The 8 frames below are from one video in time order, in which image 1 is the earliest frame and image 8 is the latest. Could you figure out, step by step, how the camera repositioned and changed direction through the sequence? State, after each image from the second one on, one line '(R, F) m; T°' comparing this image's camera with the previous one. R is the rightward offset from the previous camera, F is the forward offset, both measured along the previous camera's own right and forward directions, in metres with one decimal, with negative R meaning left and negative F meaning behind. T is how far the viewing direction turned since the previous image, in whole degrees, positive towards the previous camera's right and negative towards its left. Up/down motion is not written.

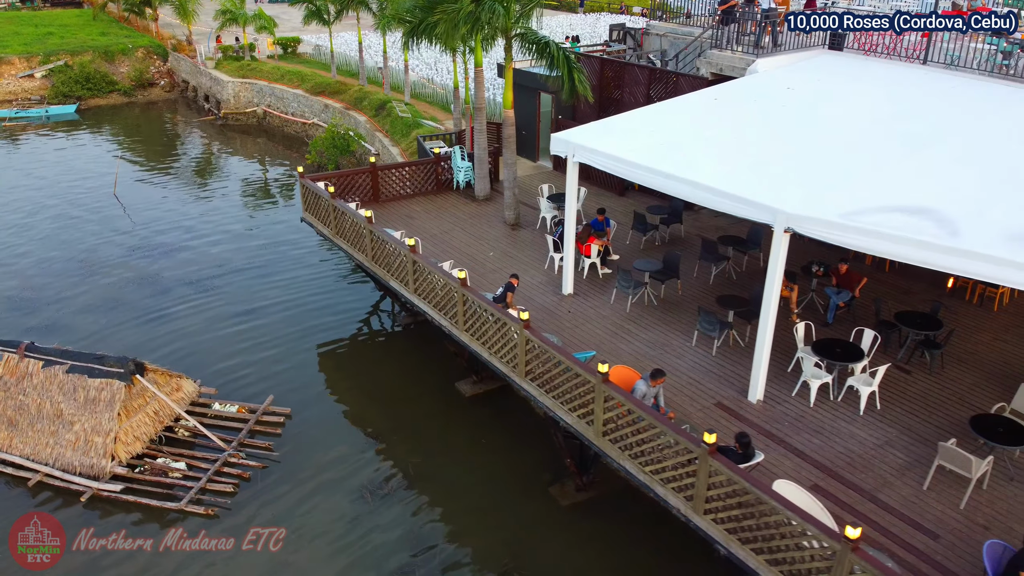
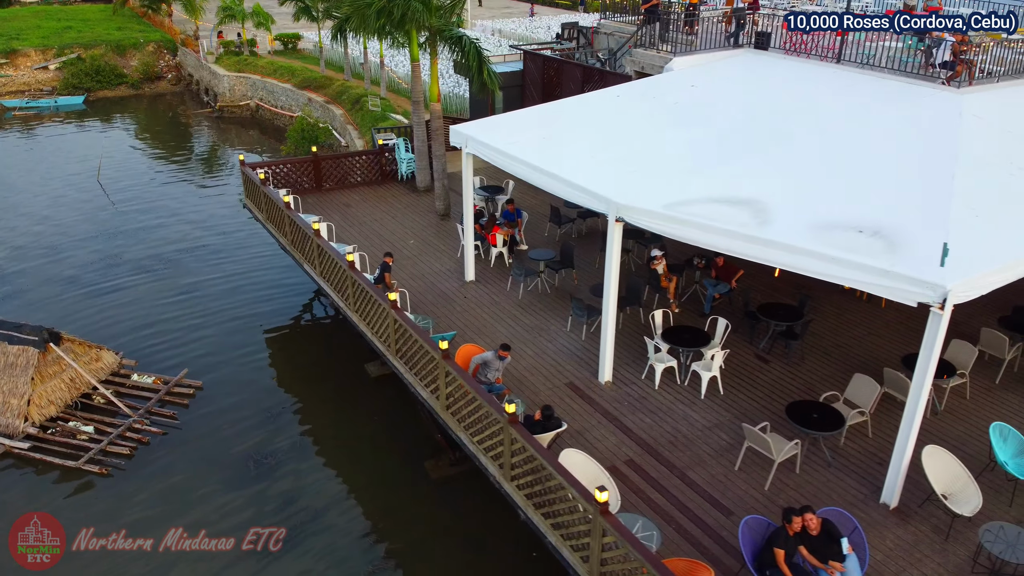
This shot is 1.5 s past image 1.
(+2.2, -0.4) m; -3°
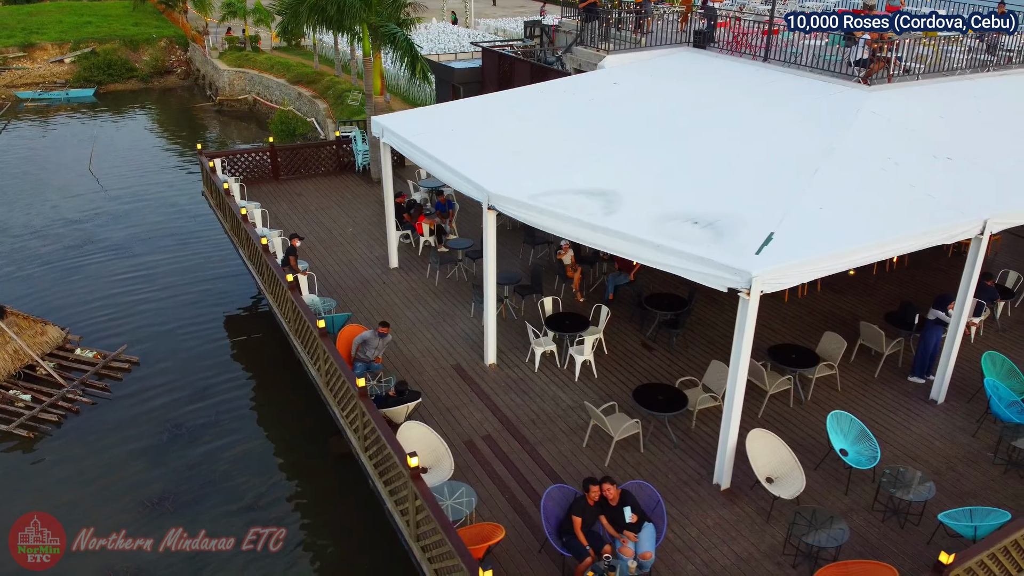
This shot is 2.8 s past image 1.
(+1.9, -0.4) m; -3°
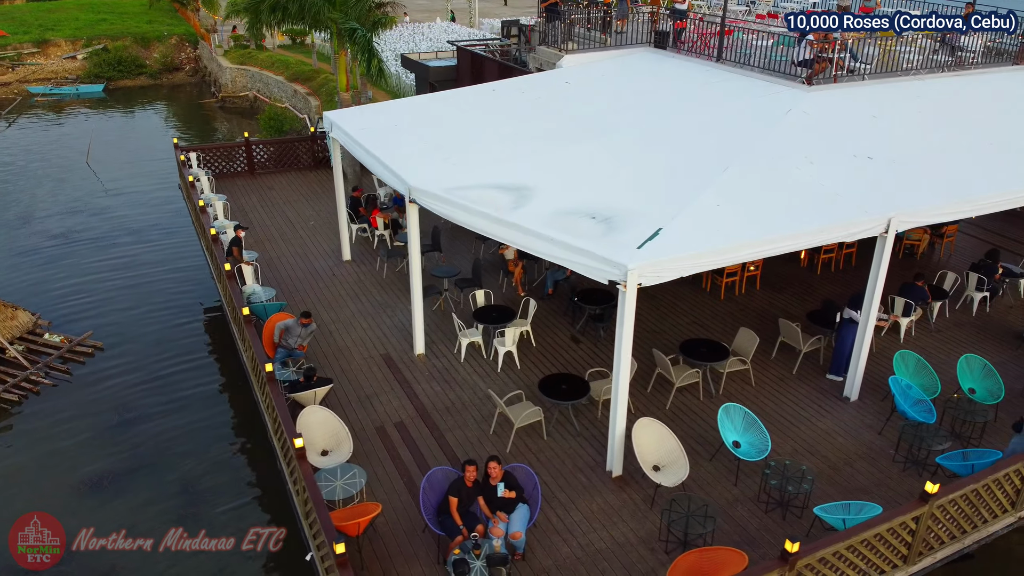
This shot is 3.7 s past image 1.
(+1.3, -0.2) m; -2°
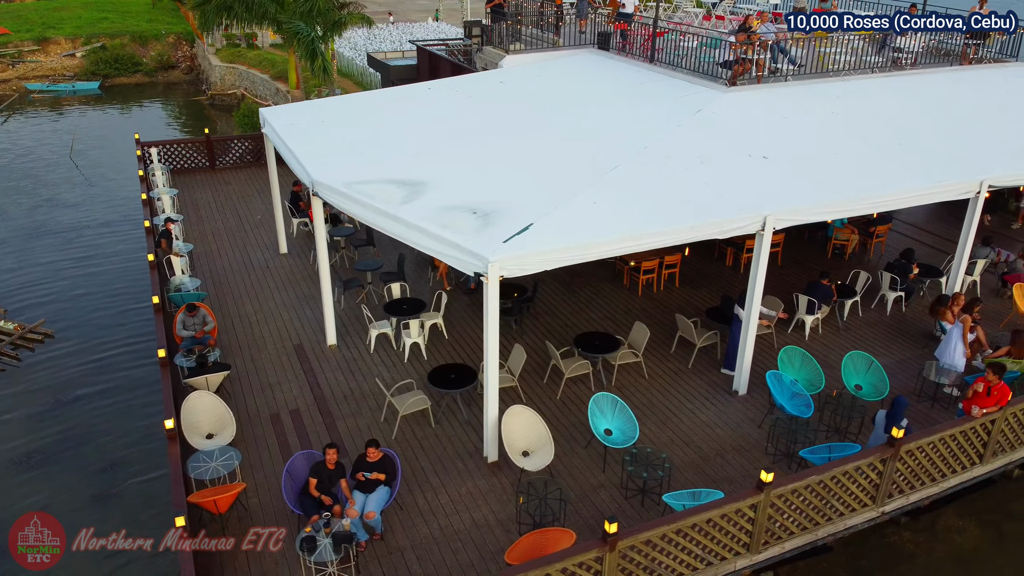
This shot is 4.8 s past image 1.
(+1.5, -0.3) m; -2°
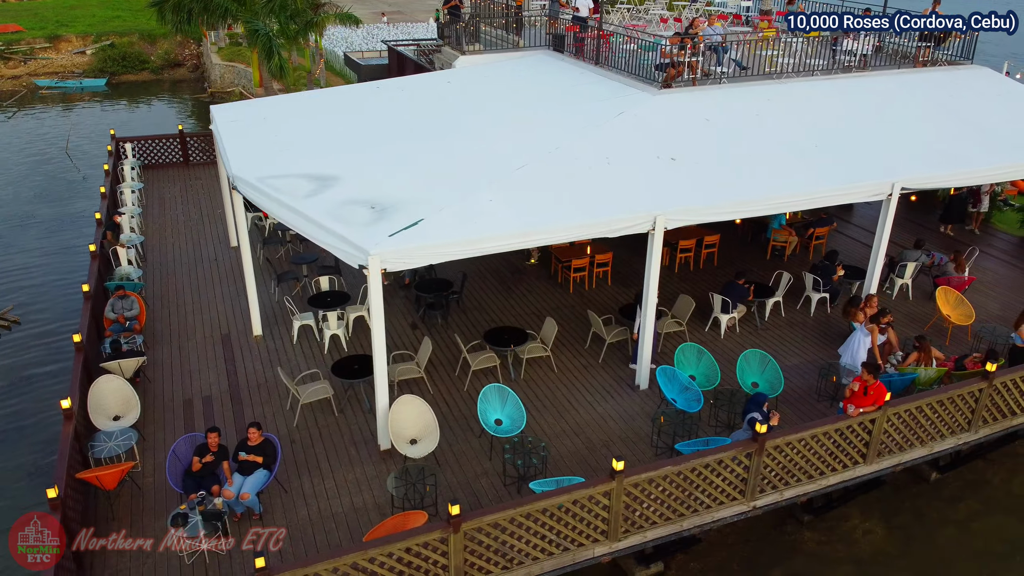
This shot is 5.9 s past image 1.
(+1.5, -0.3) m; -2°
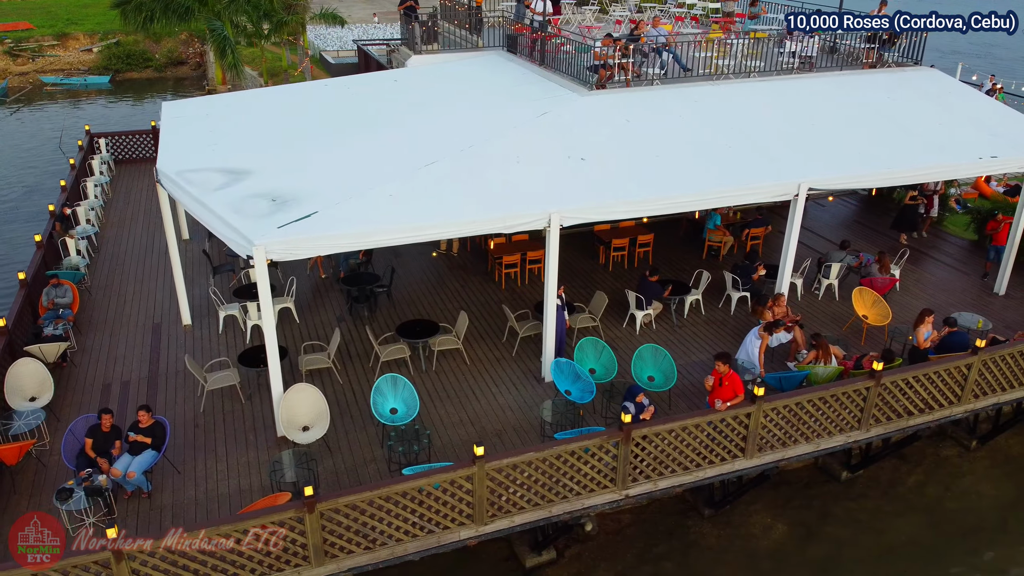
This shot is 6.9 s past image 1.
(+1.5, -0.3) m; -2°
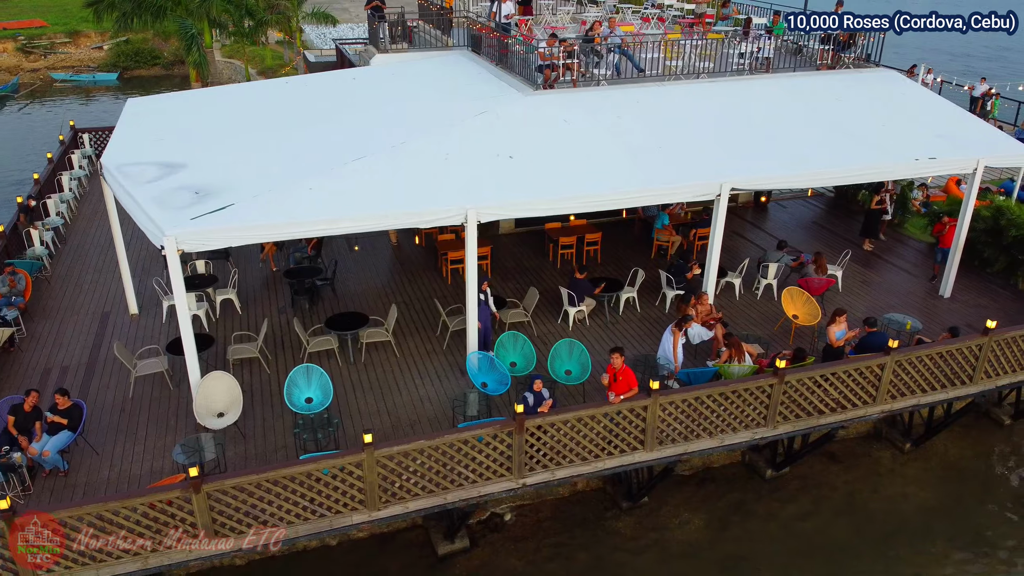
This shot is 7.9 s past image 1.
(+1.3, -0.2) m; -2°
